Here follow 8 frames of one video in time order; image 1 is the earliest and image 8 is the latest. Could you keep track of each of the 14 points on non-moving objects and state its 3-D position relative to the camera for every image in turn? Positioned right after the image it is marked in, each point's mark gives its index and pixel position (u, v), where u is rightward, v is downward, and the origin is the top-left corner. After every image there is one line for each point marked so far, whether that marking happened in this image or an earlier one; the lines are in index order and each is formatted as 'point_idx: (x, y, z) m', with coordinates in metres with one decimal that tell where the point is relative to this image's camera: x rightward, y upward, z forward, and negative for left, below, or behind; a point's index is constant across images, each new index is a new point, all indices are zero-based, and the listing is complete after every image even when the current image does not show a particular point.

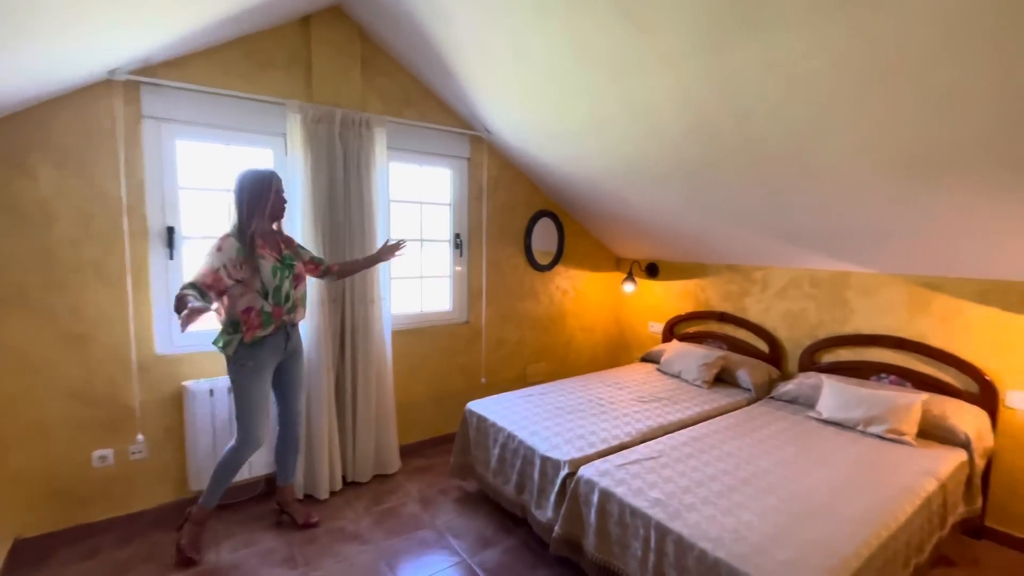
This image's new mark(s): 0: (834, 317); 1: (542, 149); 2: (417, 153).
0: (+2.2, -0.2, +3.2) m
1: (+0.2, +1.0, +3.4) m
2: (-0.7, +0.9, +3.3) m
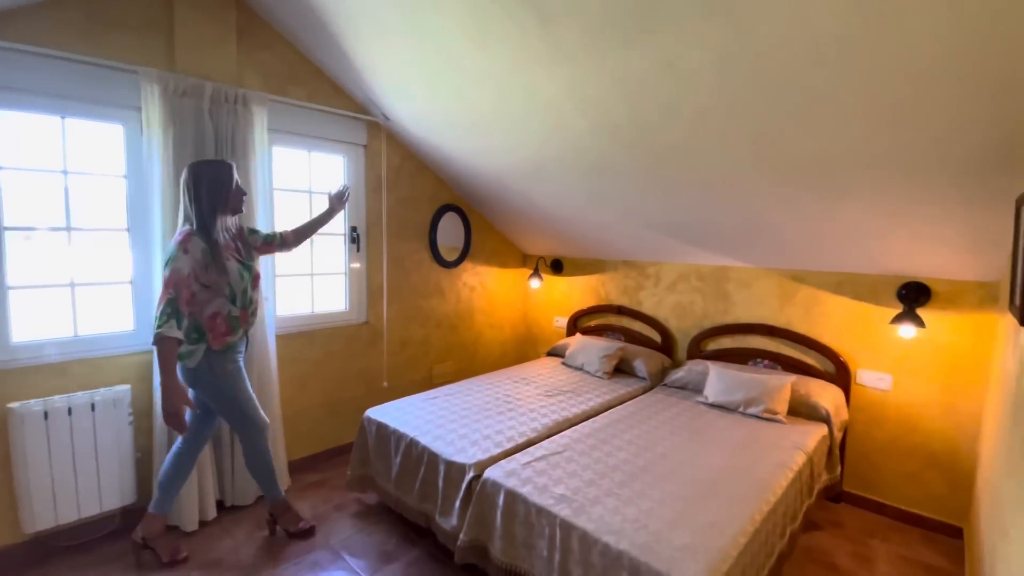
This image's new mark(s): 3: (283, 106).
0: (+1.5, -0.1, +3.5) m
1: (-0.4, +1.0, +3.2) m
2: (-1.3, +1.0, +3.0) m
3: (-1.4, +1.1, +2.9) m
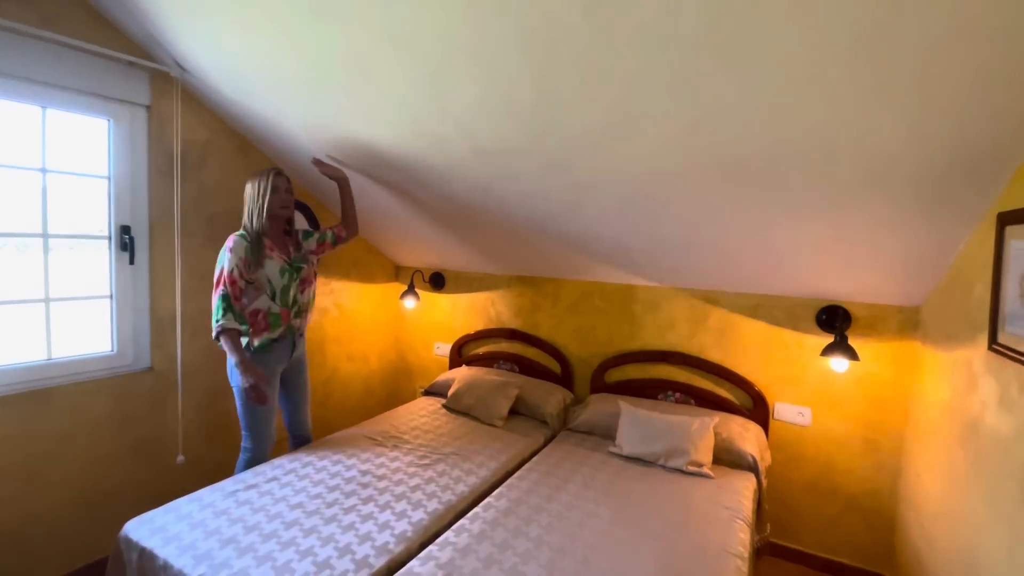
0: (+0.7, -0.3, +3.0) m
1: (-1.1, +0.9, +2.3) m
2: (-1.9, +0.8, +1.9) m
3: (-2.0, +1.0, +1.7) m
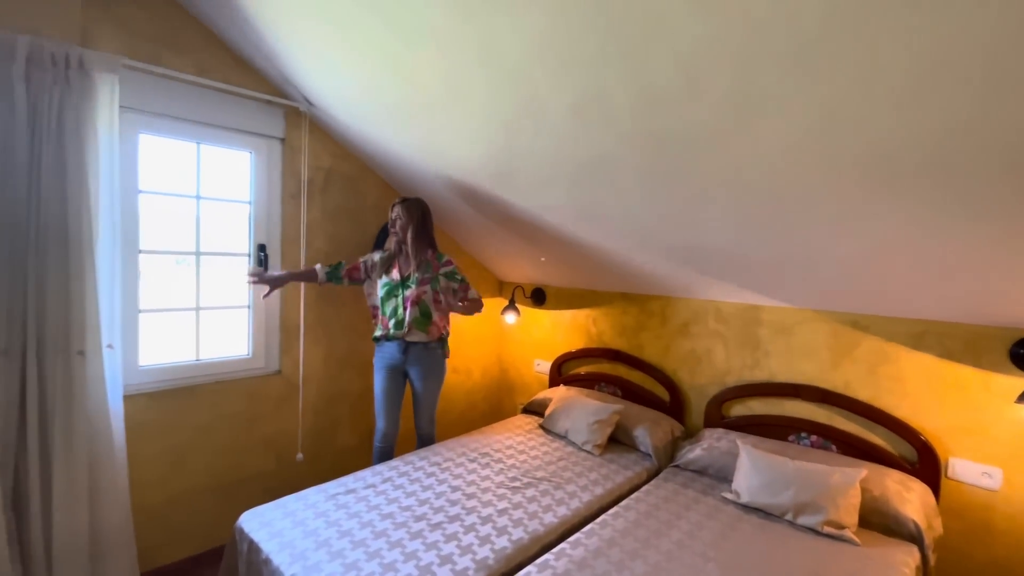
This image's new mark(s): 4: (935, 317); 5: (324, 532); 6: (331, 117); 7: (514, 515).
0: (+1.3, -0.4, +2.6) m
1: (-0.6, +0.8, +2.4) m
2: (-1.5, +0.8, +2.2) m
3: (-1.6, +0.9, +2.1) m
4: (+1.8, -0.1, +2.1) m
5: (-0.7, -0.9, +1.8) m
6: (-1.0, +0.9, +2.5) m
7: (0.0, -0.9, +1.9) m
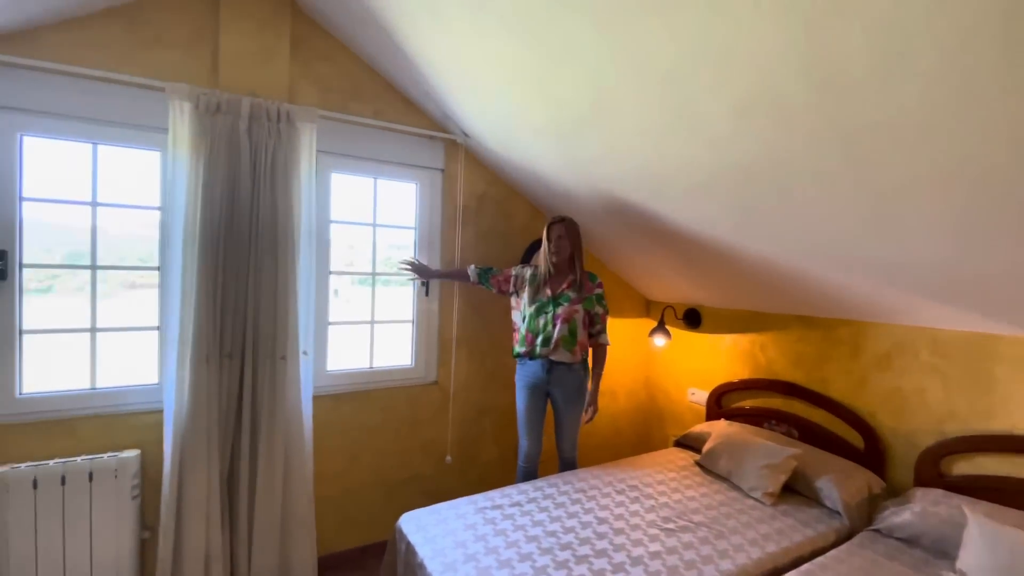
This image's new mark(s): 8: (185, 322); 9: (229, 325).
0: (+2.0, -0.5, +2.0) m
1: (+0.1, +0.7, +2.5) m
2: (-0.8, +0.7, +2.5) m
3: (-0.9, +0.8, +2.4) m
4: (+2.4, -0.2, +1.4) m
5: (-0.2, -1.0, +1.8) m
6: (-0.2, +0.8, +2.7) m
7: (+0.6, -1.0, +1.8) m
8: (-1.4, -0.1, +2.0) m
9: (-1.3, -0.2, +2.1) m
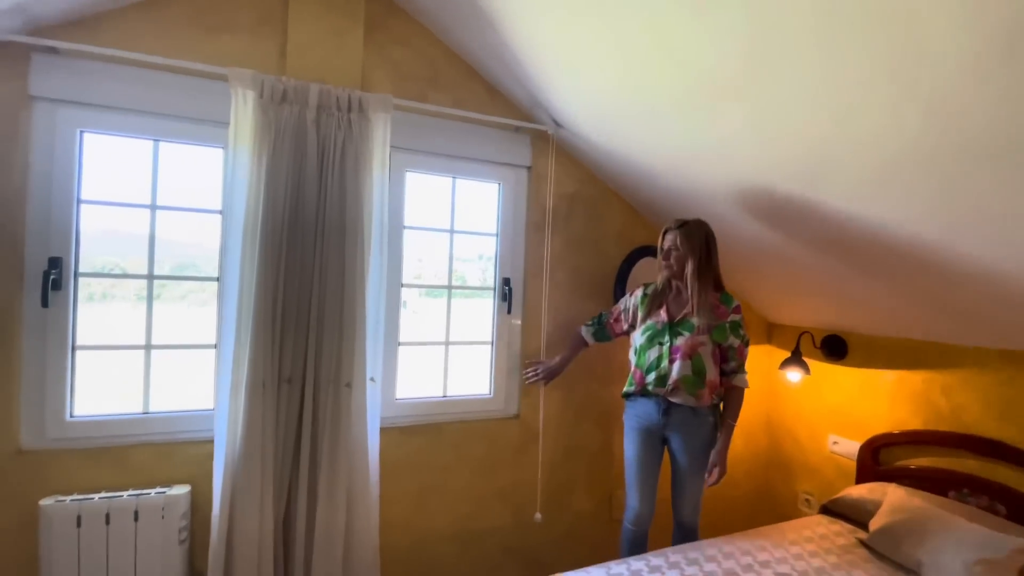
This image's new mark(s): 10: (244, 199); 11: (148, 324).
0: (+2.4, -0.6, +1.3) m
1: (+0.6, +0.6, +2.0) m
2: (-0.3, +0.6, +2.2) m
3: (-0.4, +0.8, +2.1) m
4: (+2.7, -0.3, +0.6) m
5: (+0.2, -1.0, +1.4) m
6: (+0.3, +0.7, +2.2) m
7: (+0.9, -1.1, +1.2) m
8: (-1.0, -0.2, +1.8) m
9: (-0.9, -0.2, +1.8) m
10: (-1.0, +0.3, +1.8) m
11: (-1.4, -0.1, +1.9) m
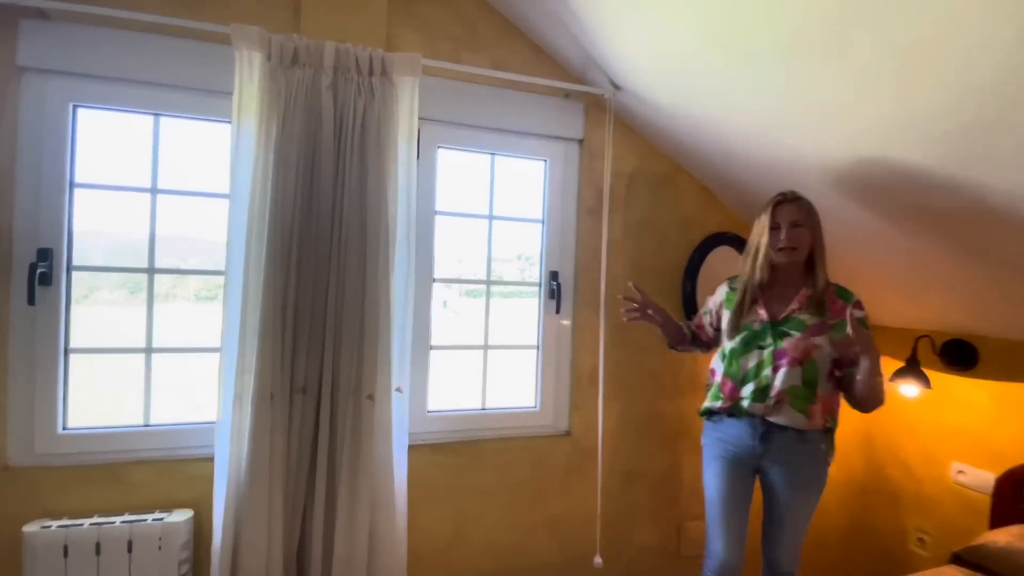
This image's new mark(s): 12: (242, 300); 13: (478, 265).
0: (+2.5, -0.6, +0.8) m
1: (+0.8, +0.6, +1.7) m
2: (-0.1, +0.6, +1.9) m
3: (-0.2, +0.8, +1.8) m
4: (+2.7, -0.3, +0.1) m
5: (+0.3, -1.0, +1.0) m
6: (+0.5, +0.7, +1.9) m
7: (+1.0, -1.0, +0.8) m
8: (-0.8, -0.2, +1.5) m
9: (-0.7, -0.2, +1.5) m
10: (-0.8, +0.4, +1.5) m
11: (-1.2, -0.1, +1.6) m
12: (-0.8, 0.0, +1.5) m
13: (-0.1, +0.1, +1.9) m
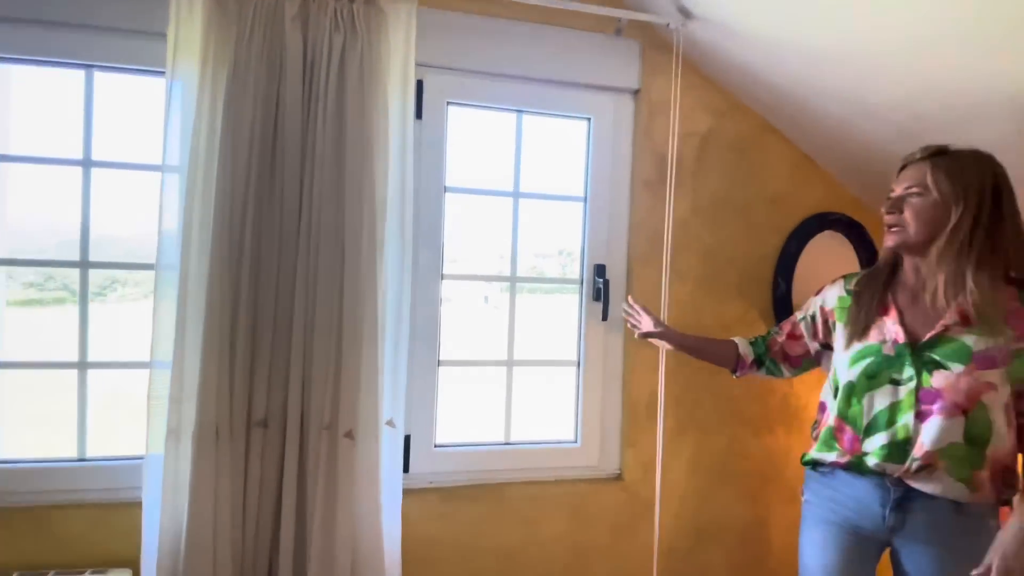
0: (+2.5, -0.6, +0.2) m
1: (+0.8, +0.6, +1.1) m
2: (0.0, +0.6, +1.4) m
3: (-0.1, +0.8, +1.4) m
4: (+2.6, -0.3, -0.6) m
5: (+0.3, -1.0, +0.5) m
6: (+0.6, +0.7, +1.4) m
7: (+1.0, -1.1, +0.3) m
8: (-0.8, -0.2, +1.1) m
9: (-0.6, -0.2, +1.2) m
10: (-0.8, +0.4, +1.1) m
11: (-1.2, -0.1, +1.3) m
12: (-0.8, 0.0, +1.1) m
13: (0.0, +0.1, +1.5) m
